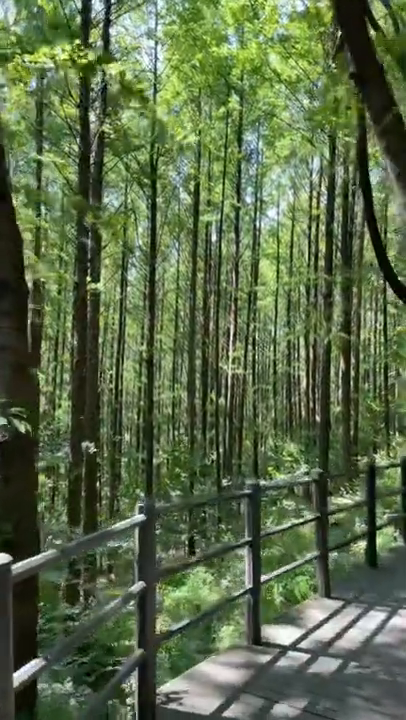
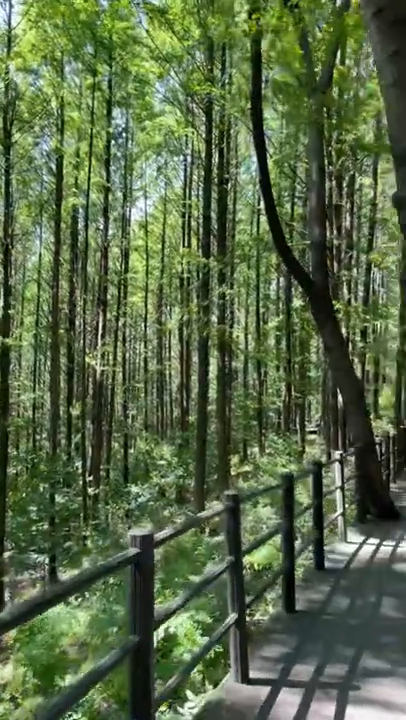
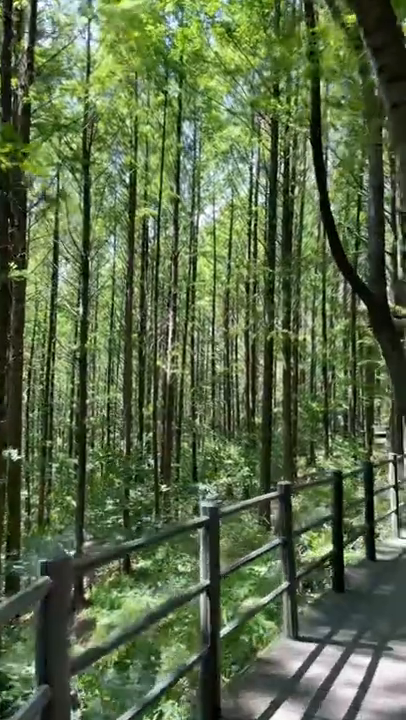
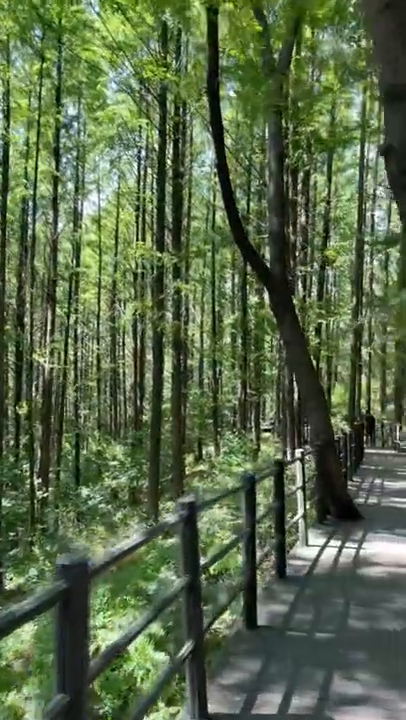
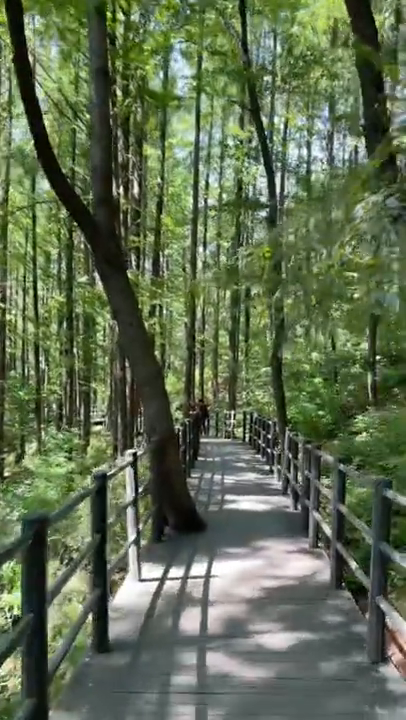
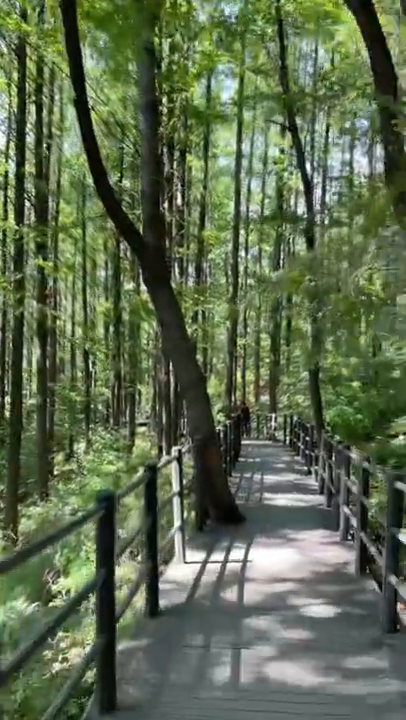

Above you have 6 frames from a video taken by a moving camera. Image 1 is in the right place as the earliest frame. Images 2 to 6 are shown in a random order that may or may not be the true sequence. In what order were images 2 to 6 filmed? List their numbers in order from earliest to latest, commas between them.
3, 2, 4, 6, 5
